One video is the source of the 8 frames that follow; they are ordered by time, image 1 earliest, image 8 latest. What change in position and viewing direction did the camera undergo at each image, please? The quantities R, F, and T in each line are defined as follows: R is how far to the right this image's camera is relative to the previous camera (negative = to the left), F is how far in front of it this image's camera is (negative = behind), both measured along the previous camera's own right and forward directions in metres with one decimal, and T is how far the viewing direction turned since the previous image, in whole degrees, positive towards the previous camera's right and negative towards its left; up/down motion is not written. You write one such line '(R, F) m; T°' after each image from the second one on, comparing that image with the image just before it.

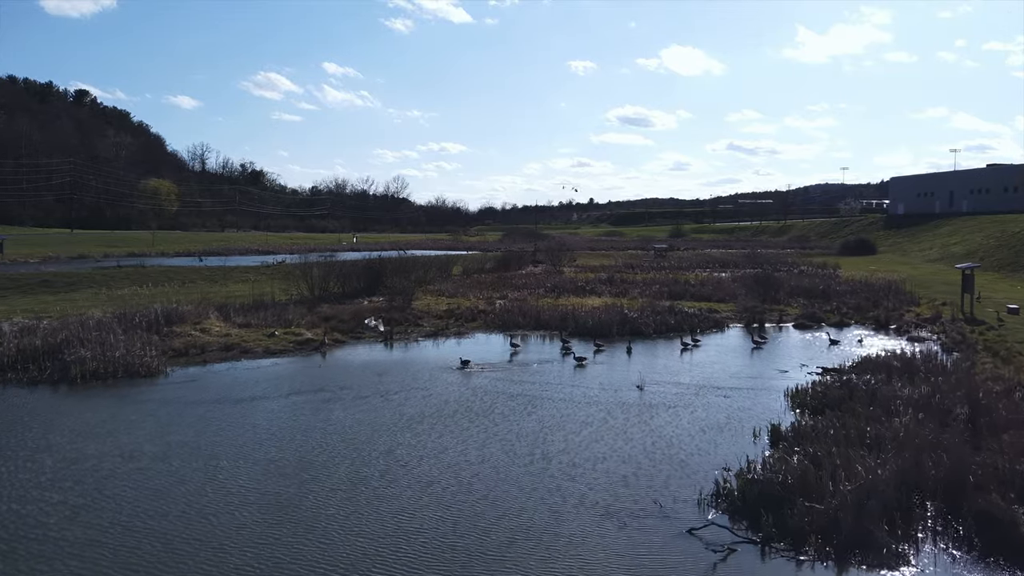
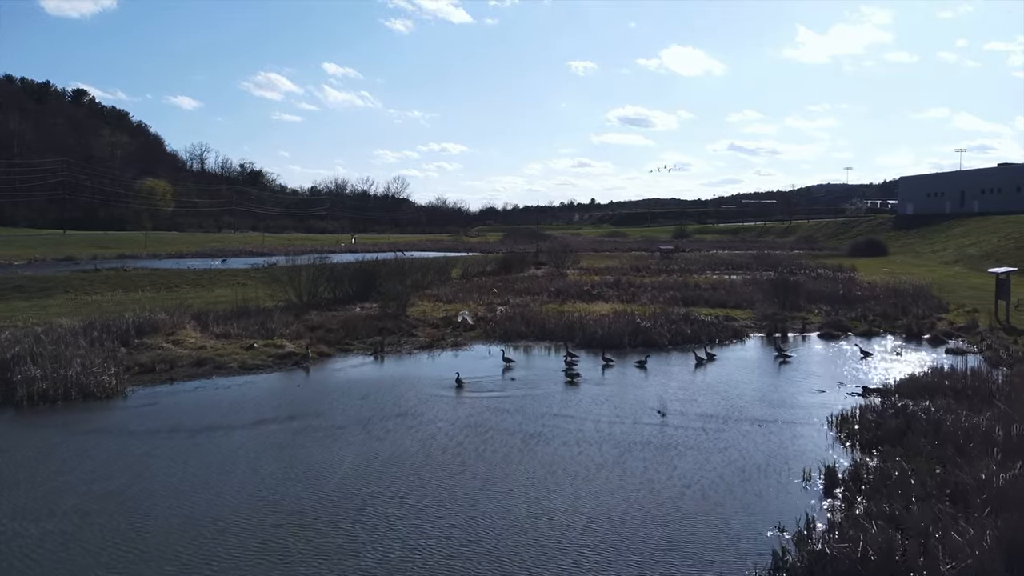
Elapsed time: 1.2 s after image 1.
(0.0, +2.4) m; 0°
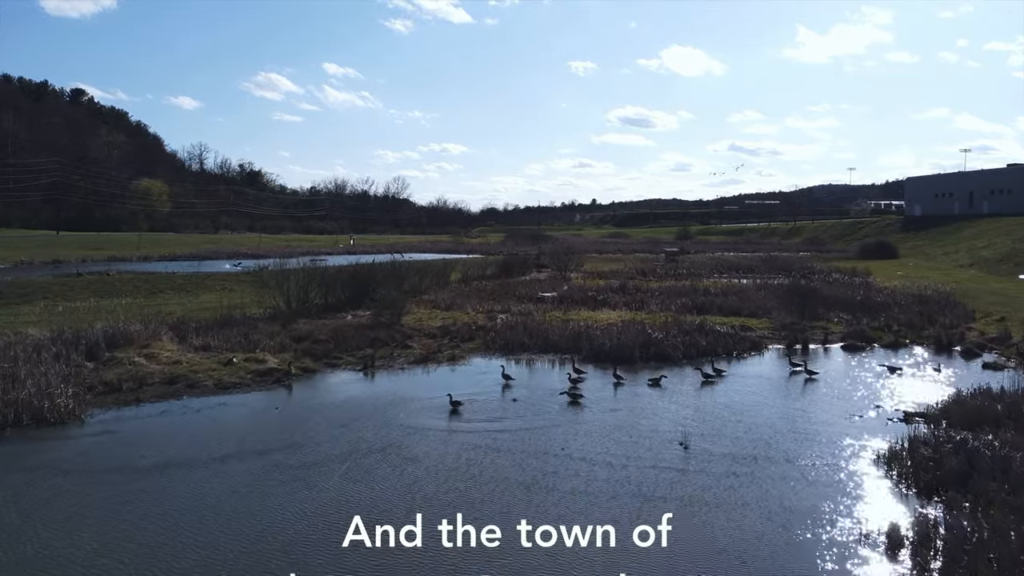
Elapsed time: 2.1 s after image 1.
(0.0, +2.0) m; 0°
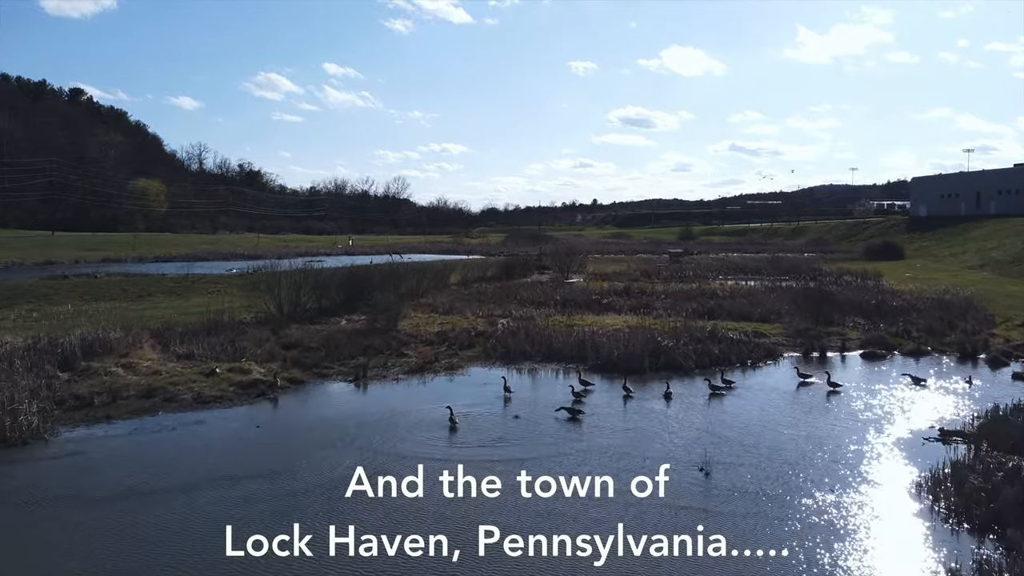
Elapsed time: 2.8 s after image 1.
(0.0, +1.4) m; 0°
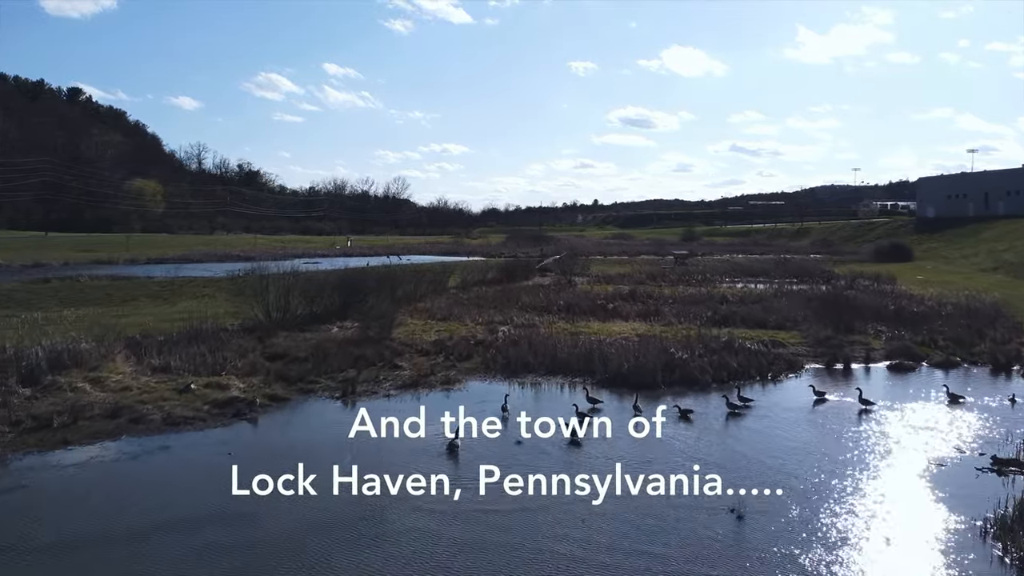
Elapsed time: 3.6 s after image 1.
(0.0, +1.7) m; 0°
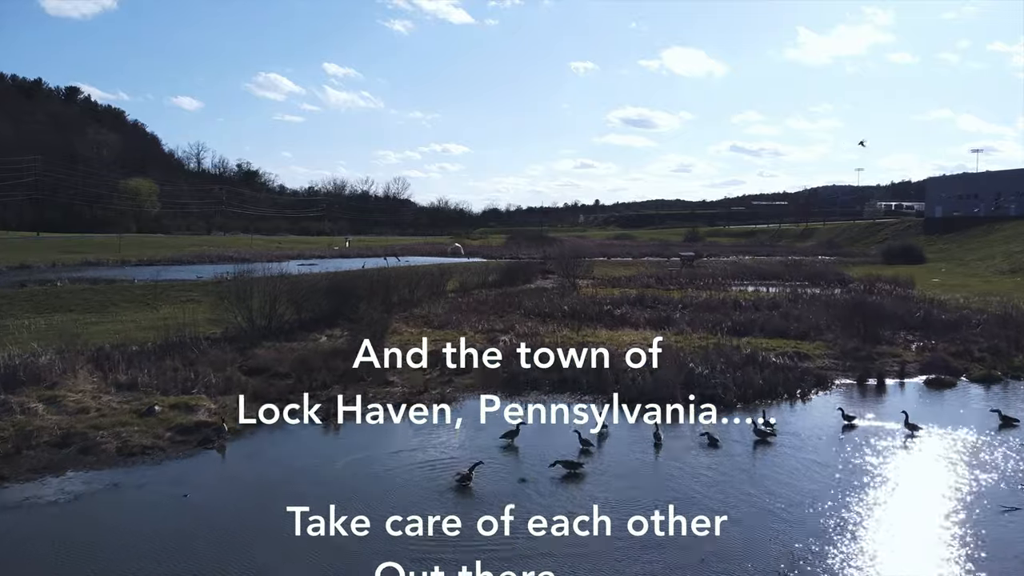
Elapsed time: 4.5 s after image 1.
(0.0, +2.1) m; 0°
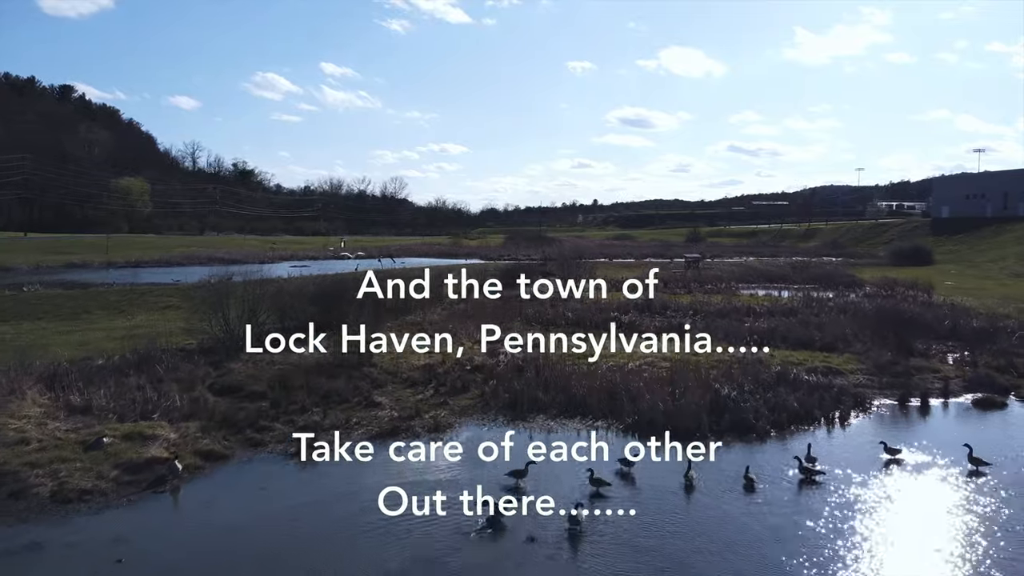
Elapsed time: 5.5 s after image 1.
(-0.1, +2.3) m; 0°
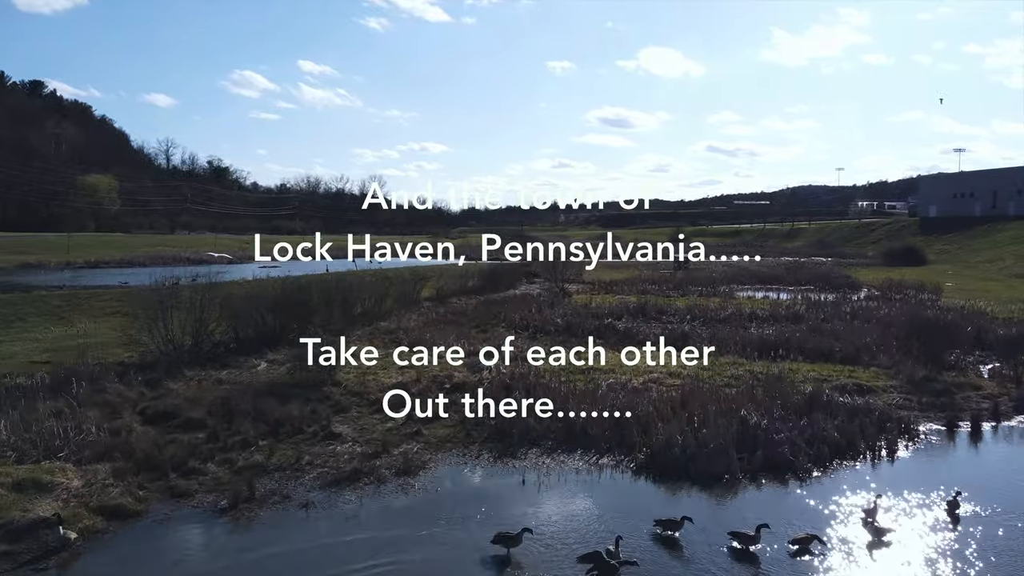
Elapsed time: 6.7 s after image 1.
(-0.1, +3.0) m; +1°
